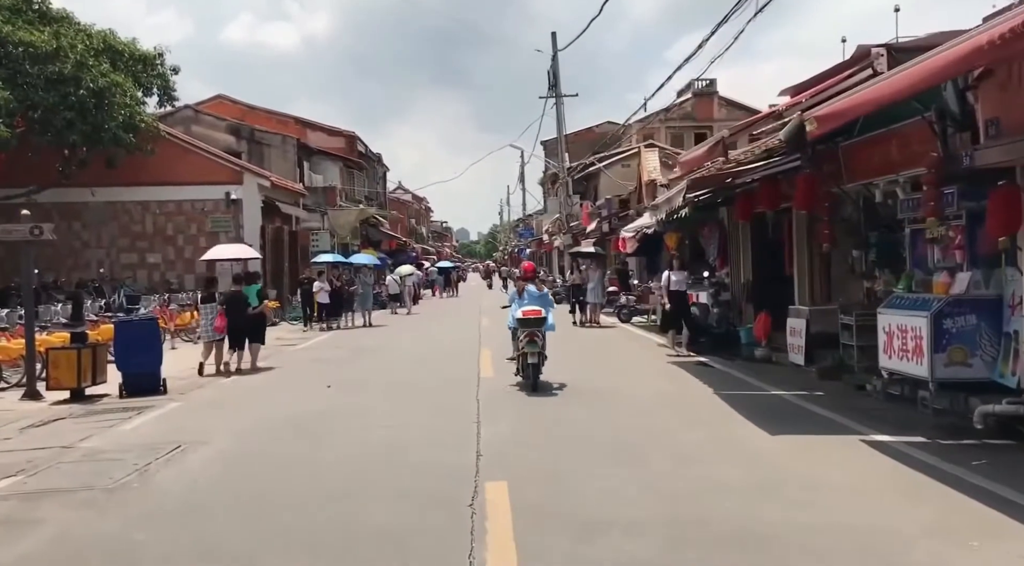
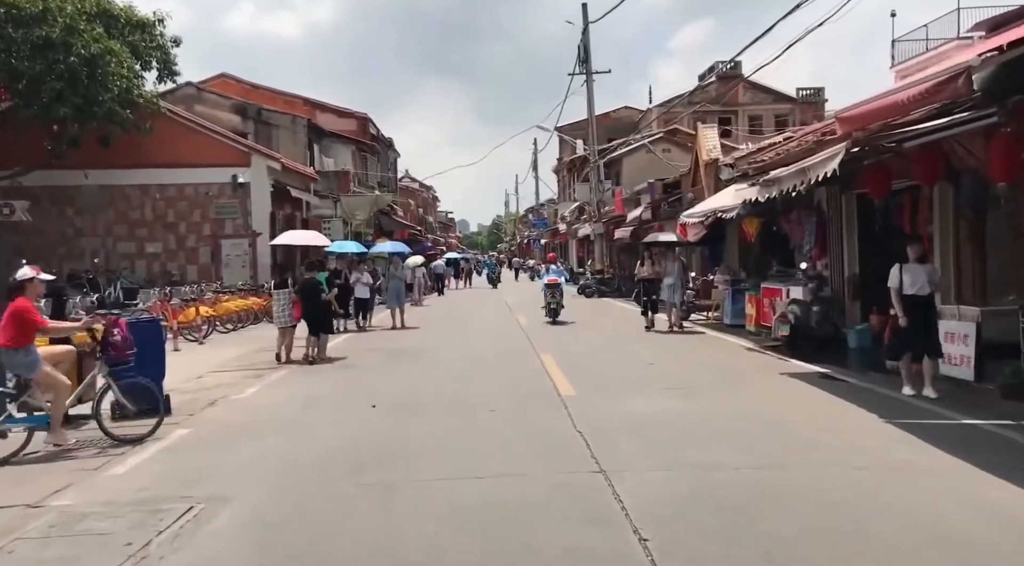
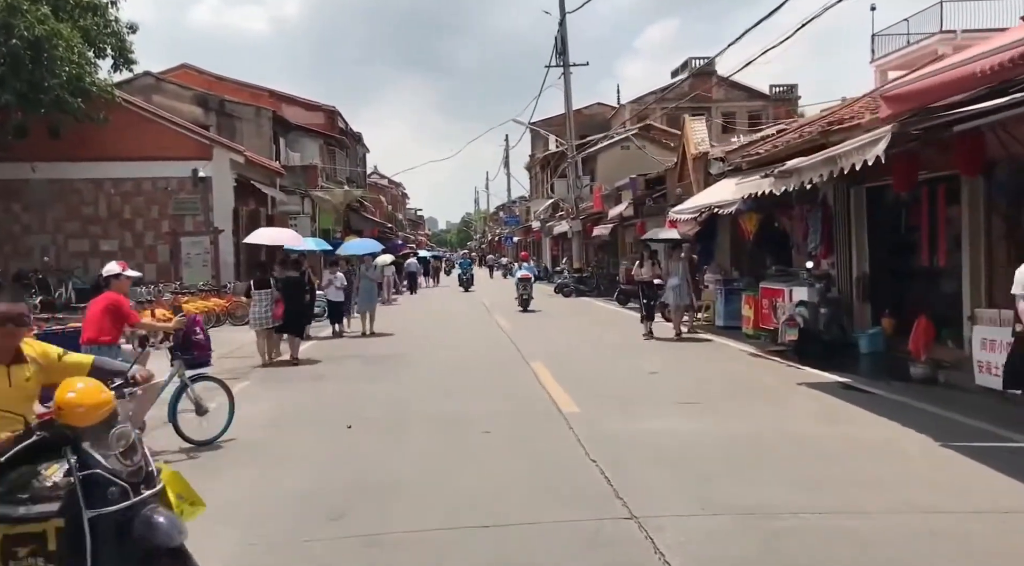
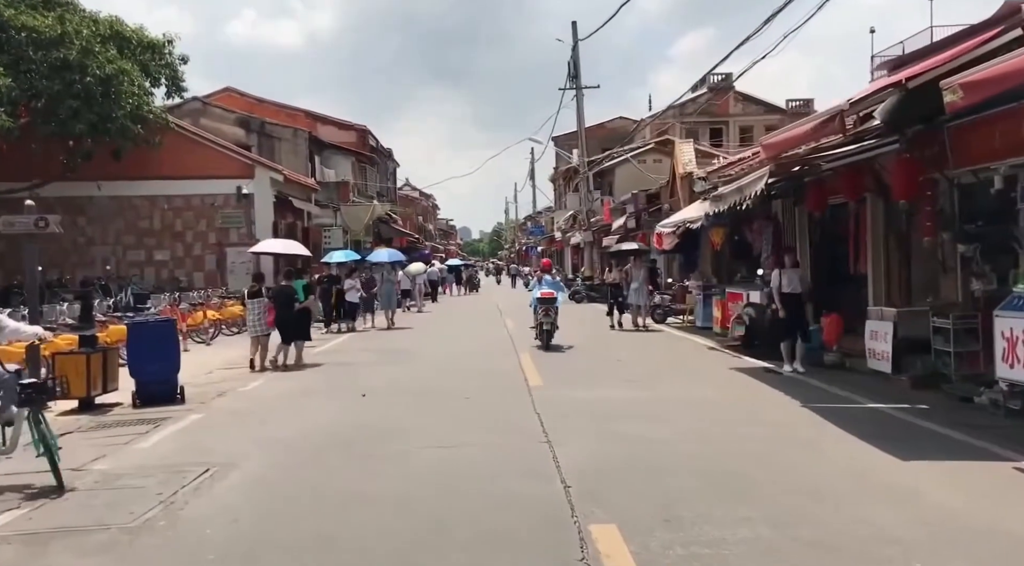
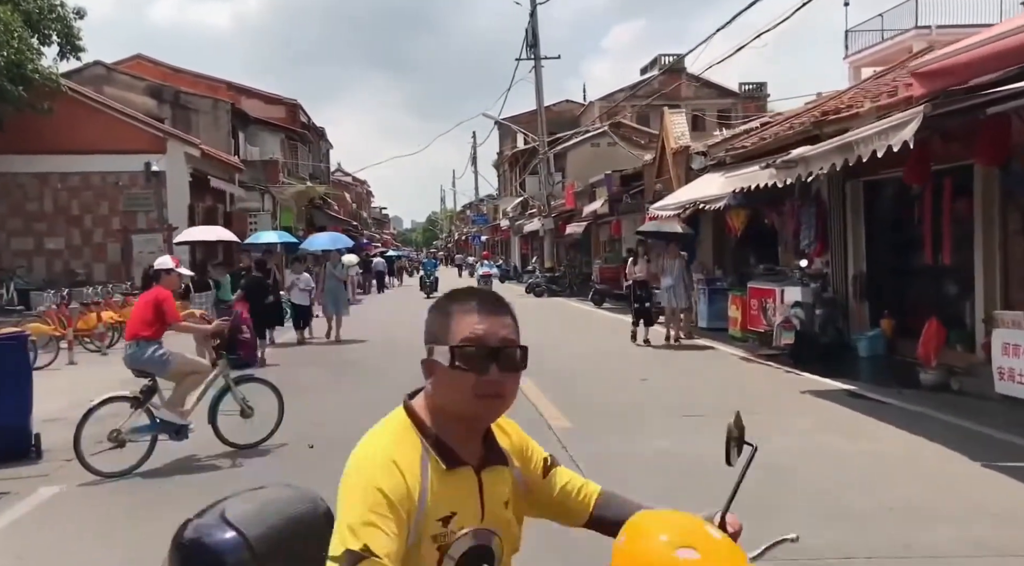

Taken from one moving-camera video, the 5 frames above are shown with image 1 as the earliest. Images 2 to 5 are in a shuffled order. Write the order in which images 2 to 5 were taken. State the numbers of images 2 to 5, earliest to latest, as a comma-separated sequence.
4, 2, 3, 5
